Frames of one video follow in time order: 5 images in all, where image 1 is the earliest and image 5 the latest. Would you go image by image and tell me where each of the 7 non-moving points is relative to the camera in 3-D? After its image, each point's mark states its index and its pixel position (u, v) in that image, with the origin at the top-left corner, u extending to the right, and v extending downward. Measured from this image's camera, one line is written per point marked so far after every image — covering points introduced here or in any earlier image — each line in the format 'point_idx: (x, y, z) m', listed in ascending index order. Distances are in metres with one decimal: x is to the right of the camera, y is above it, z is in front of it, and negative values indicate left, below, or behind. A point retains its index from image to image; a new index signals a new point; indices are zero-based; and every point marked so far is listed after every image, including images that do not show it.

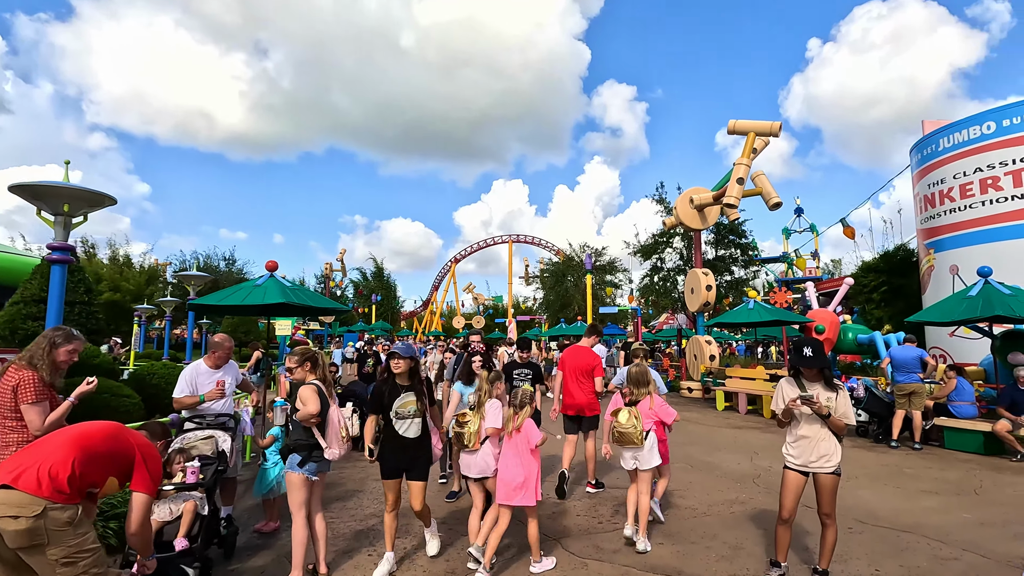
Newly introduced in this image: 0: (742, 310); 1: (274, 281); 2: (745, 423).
0: (+5.7, -0.5, +13.4) m
1: (-3.7, +0.1, +8.4) m
2: (+4.7, -2.8, +11.1) m
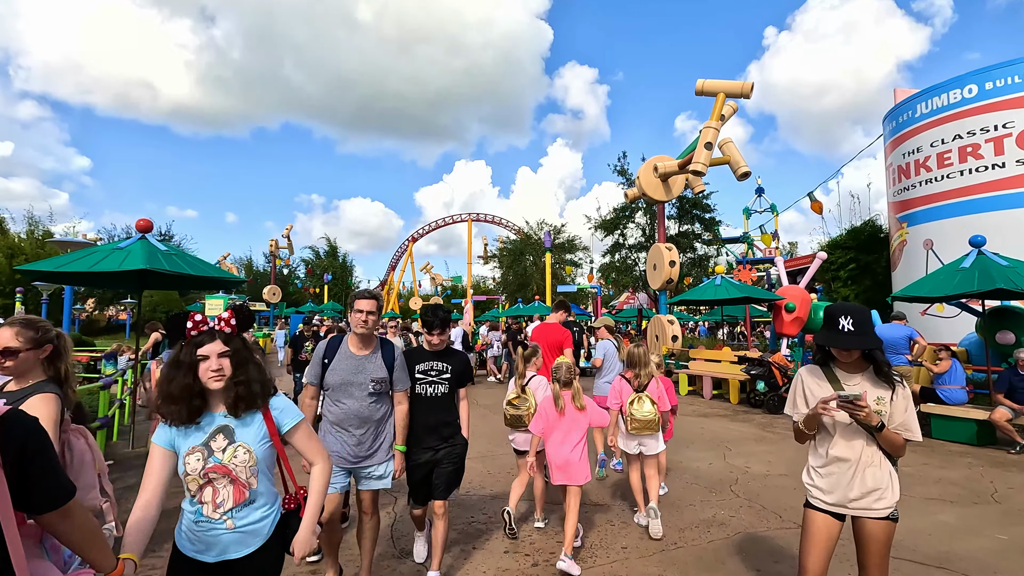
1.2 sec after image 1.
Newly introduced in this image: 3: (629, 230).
0: (+4.5, 0.0, +12.3) m
1: (-4.5, +0.5, +6.7) m
2: (+3.7, -2.3, +10.1) m
3: (+4.2, +2.1, +19.3) m
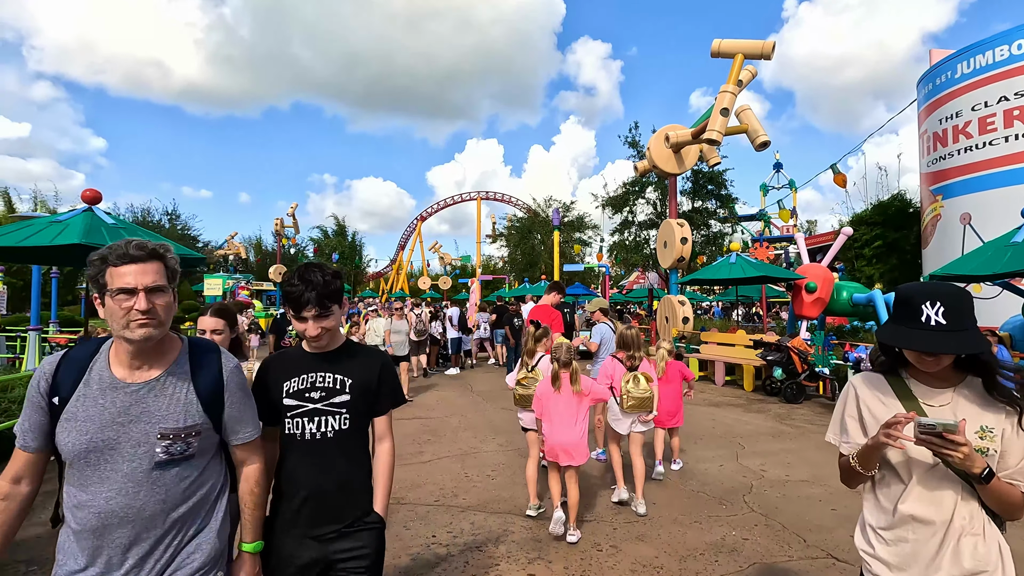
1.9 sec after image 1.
0: (+4.5, +0.5, +11.5) m
1: (-4.7, +0.8, +6.0) m
2: (+3.6, -1.9, +9.3) m
3: (+4.3, +2.8, +18.4) m
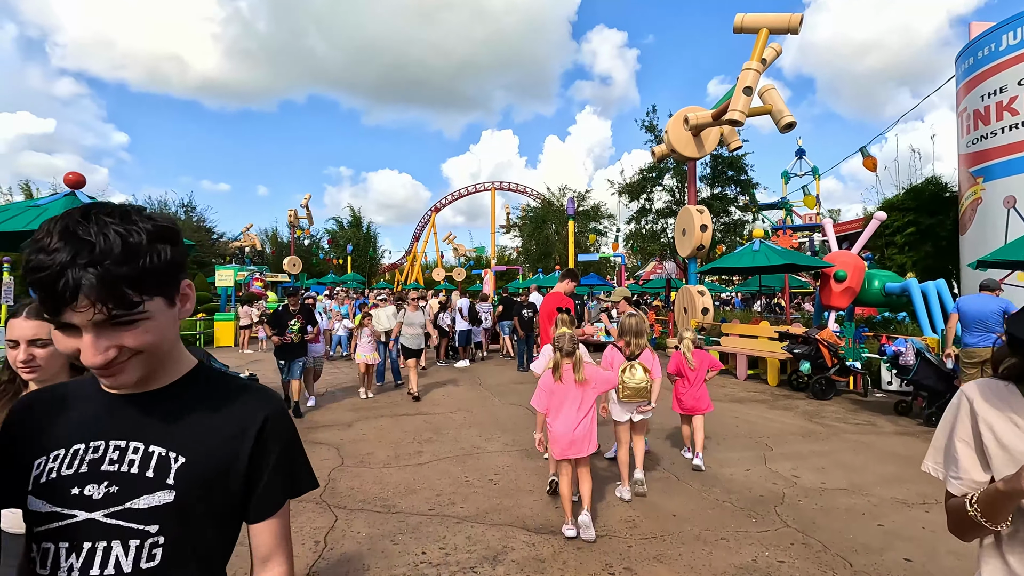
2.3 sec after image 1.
0: (+4.7, +0.7, +10.9) m
1: (-4.6, +0.9, +5.6) m
2: (+3.8, -1.7, +8.8) m
3: (+4.7, +3.1, +17.7) m
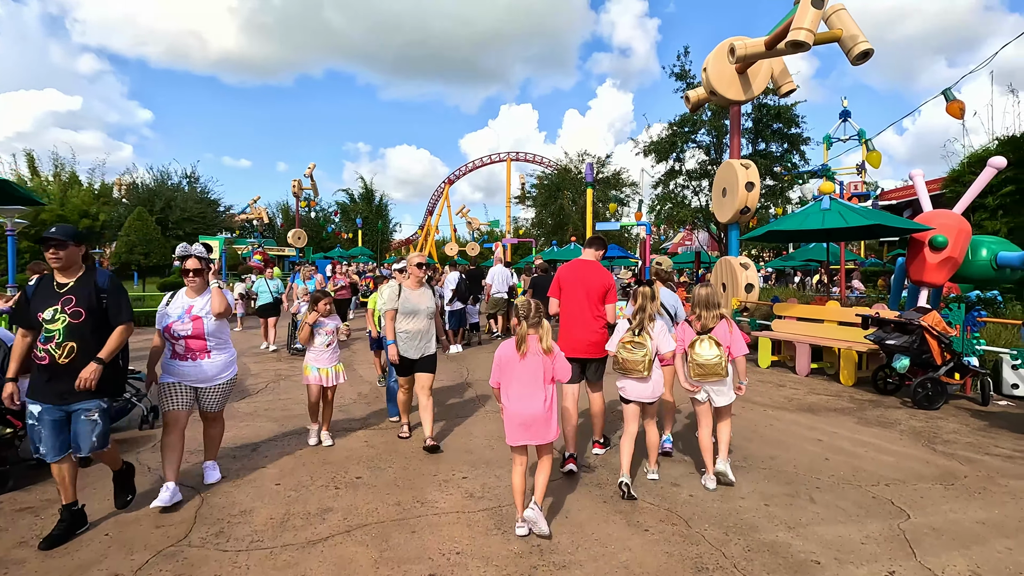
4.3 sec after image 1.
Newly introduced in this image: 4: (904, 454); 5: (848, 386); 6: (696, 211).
0: (+4.6, +1.2, +8.5) m
1: (-4.8, +1.2, +3.6) m
2: (+3.6, -1.3, +6.5) m
3: (+5.0, +3.9, +15.3) m
4: (+3.2, -1.4, +4.5) m
5: (+4.5, -1.3, +7.1) m
6: (+5.4, +2.2, +15.8) m
